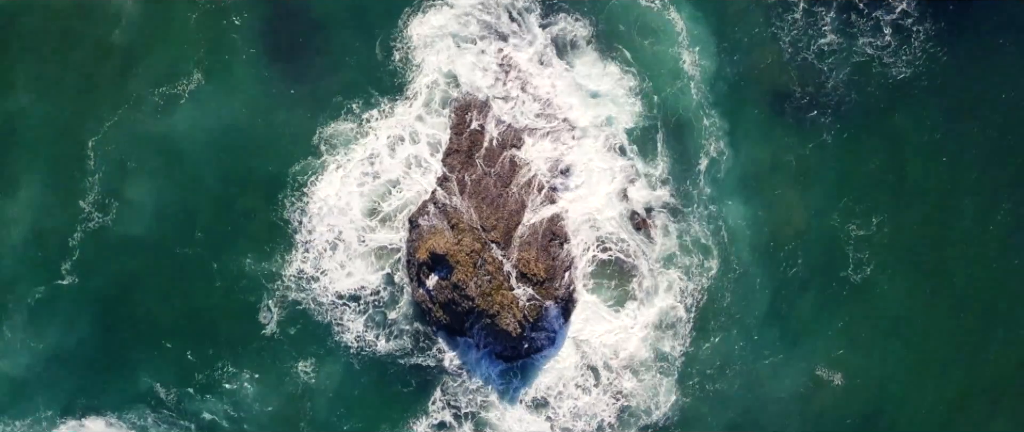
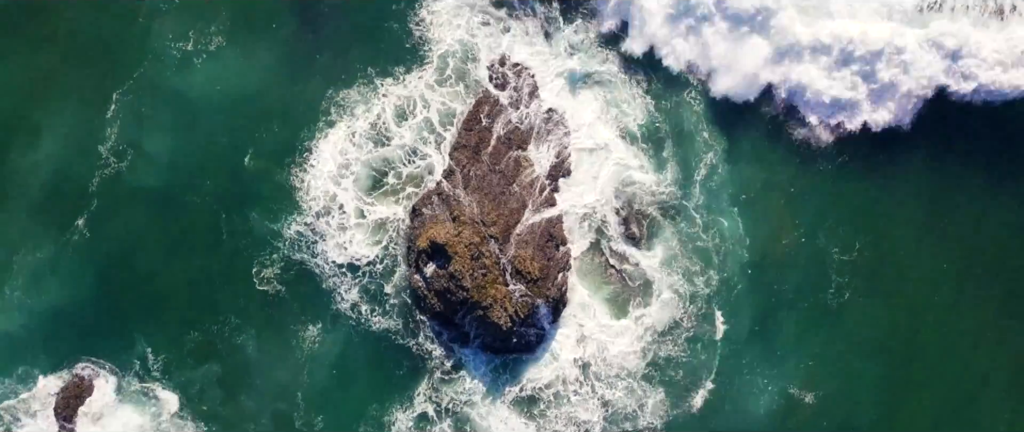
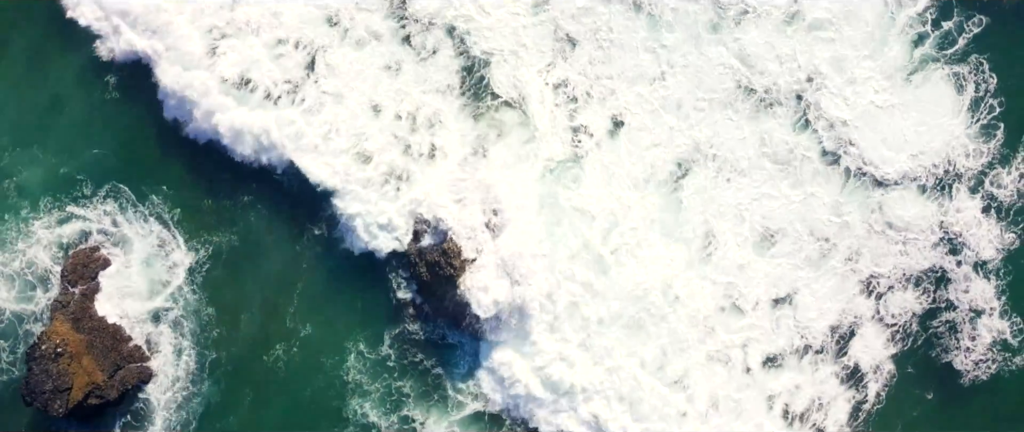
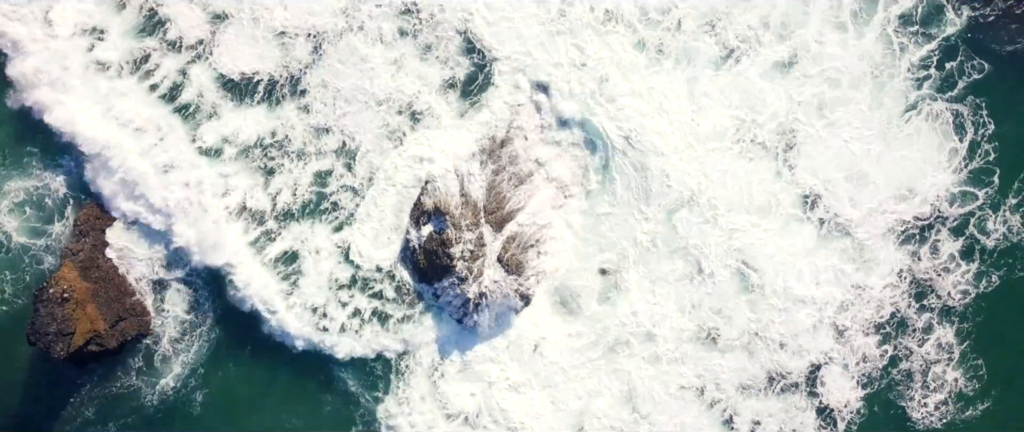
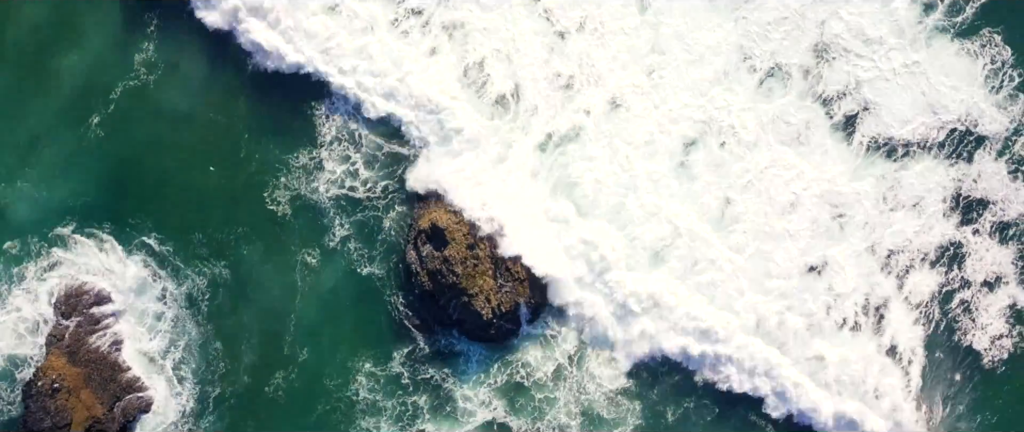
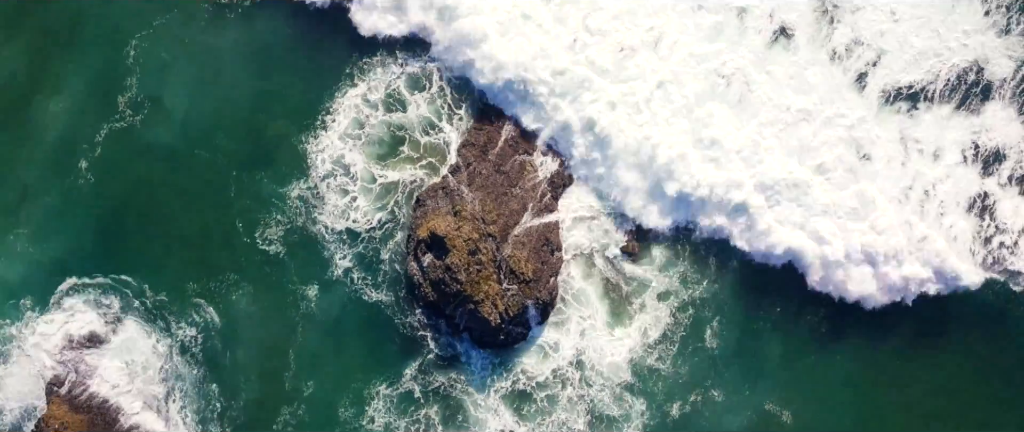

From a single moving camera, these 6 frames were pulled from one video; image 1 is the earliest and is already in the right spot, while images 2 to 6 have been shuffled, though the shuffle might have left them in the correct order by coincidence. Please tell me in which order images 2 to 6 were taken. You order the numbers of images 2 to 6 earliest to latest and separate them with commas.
2, 6, 5, 3, 4
